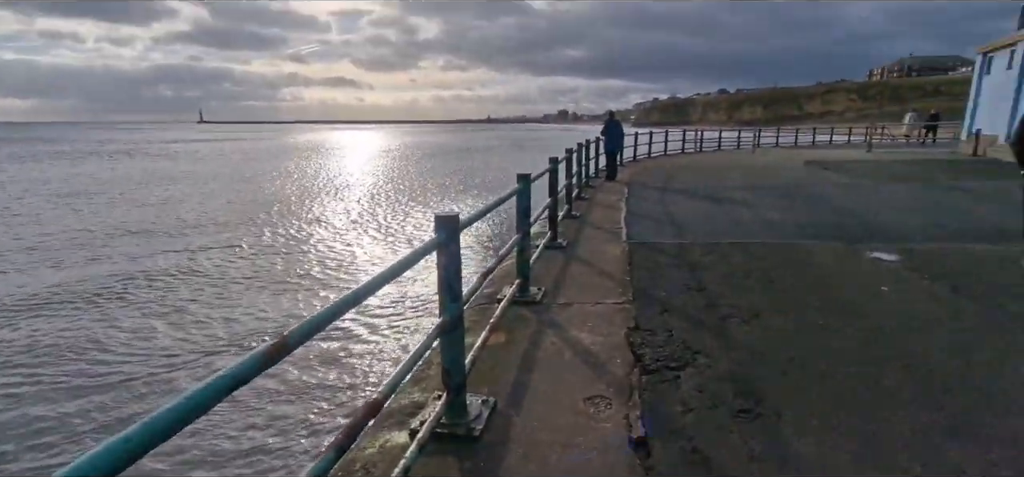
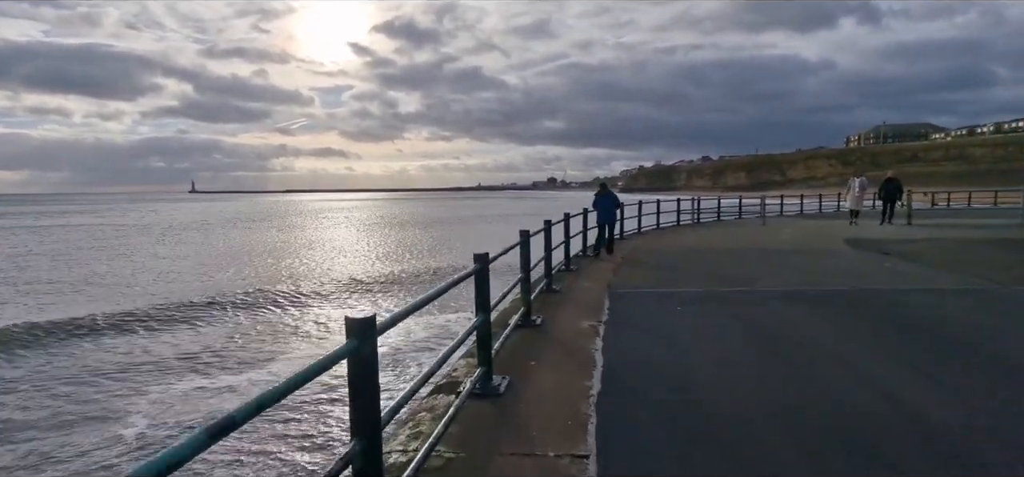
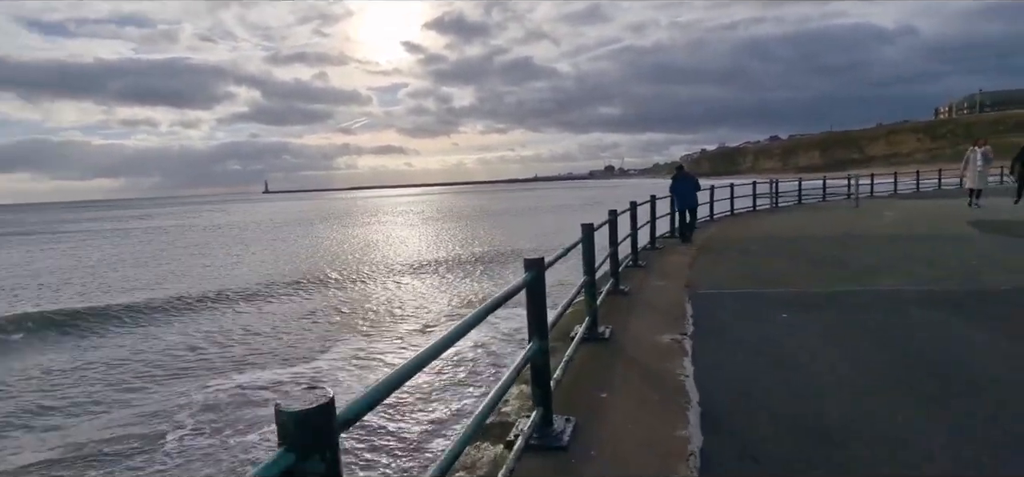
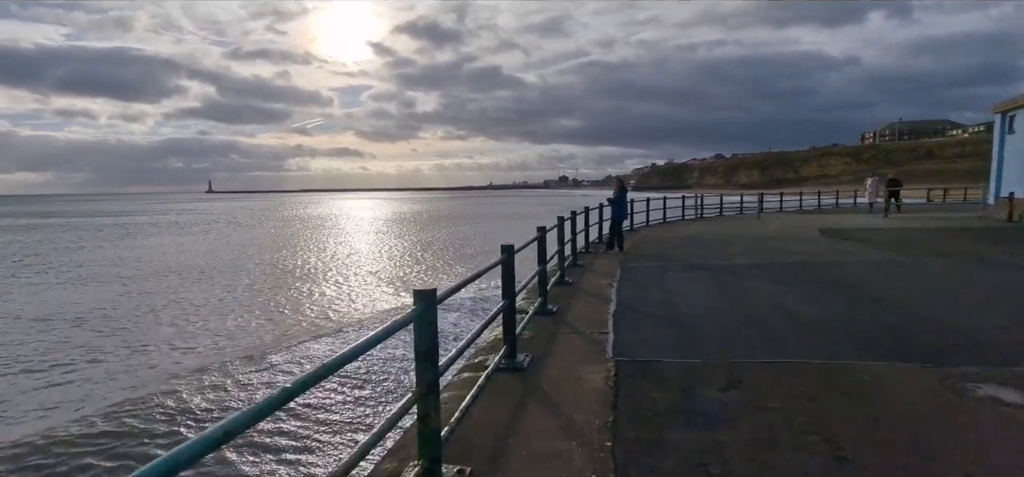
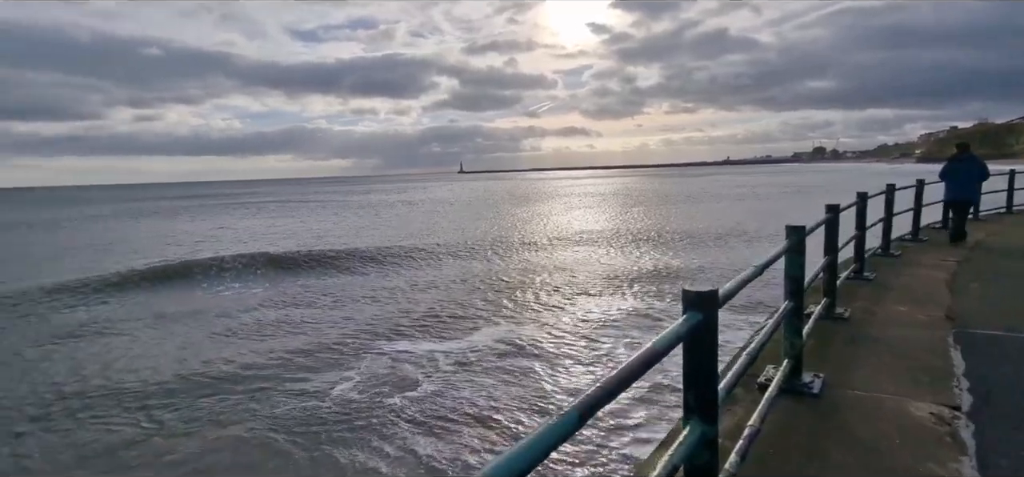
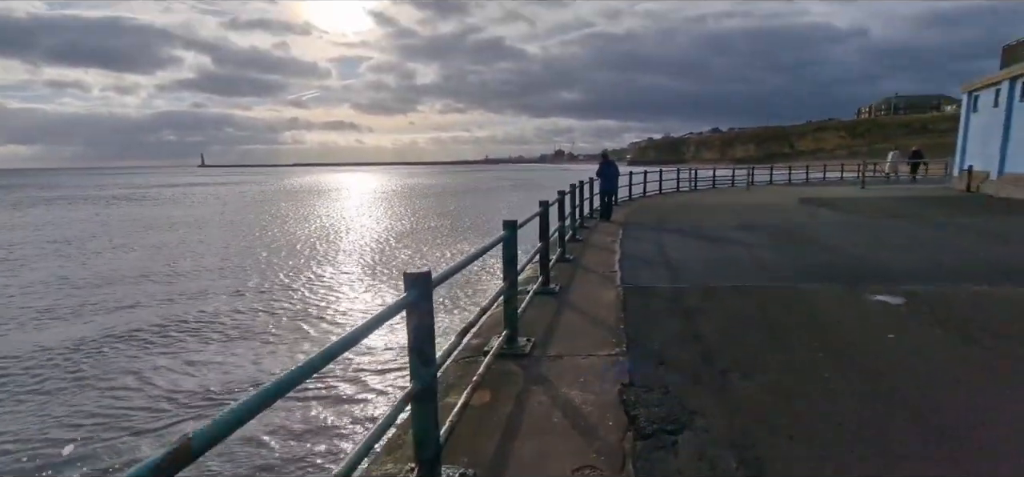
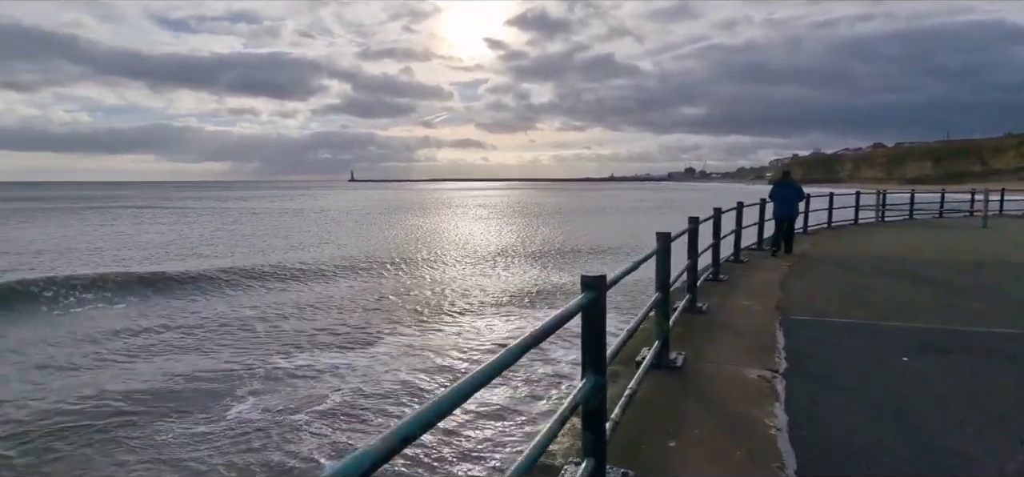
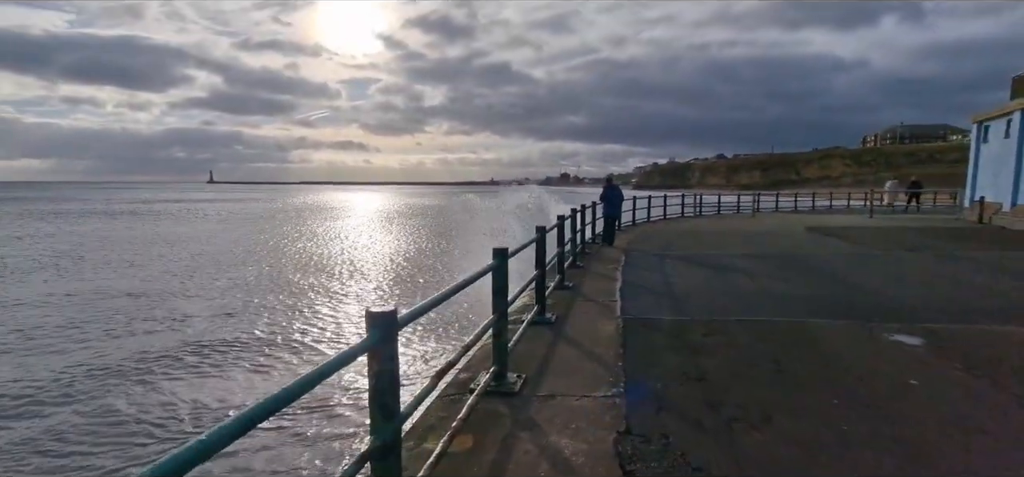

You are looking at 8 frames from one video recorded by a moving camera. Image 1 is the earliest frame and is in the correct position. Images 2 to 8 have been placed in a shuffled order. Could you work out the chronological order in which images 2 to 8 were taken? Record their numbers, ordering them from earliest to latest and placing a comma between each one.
6, 8, 4, 2, 3, 7, 5
